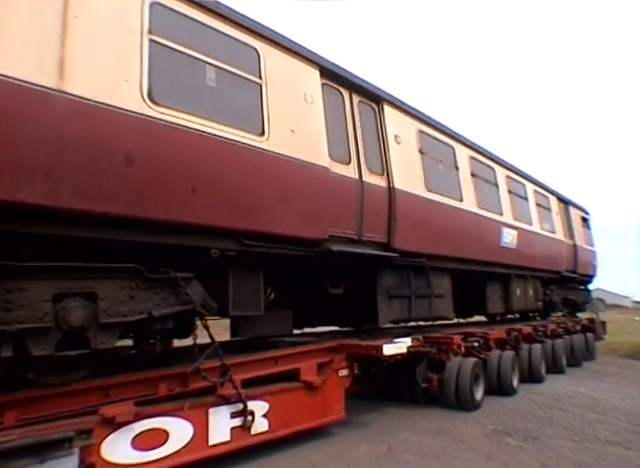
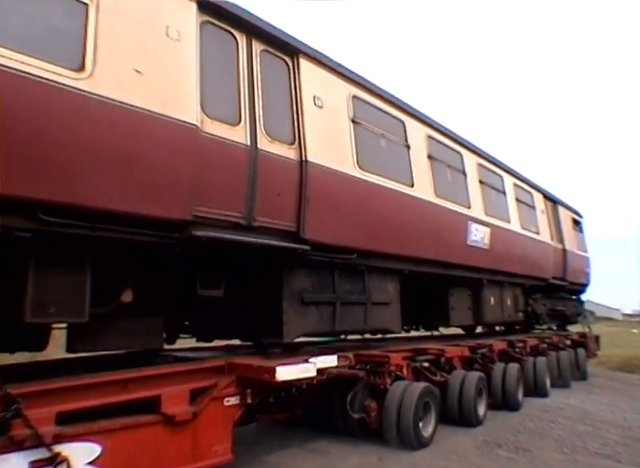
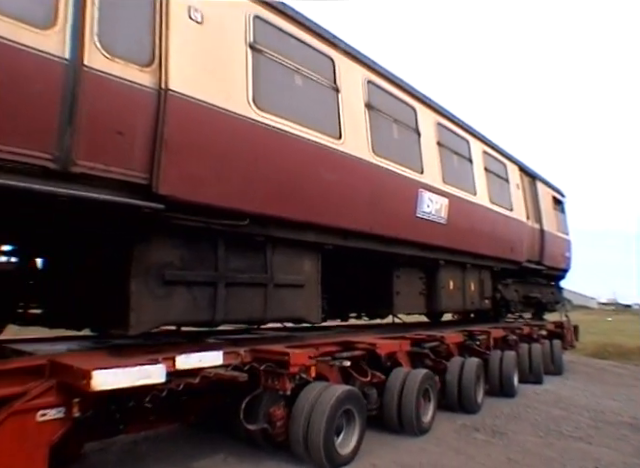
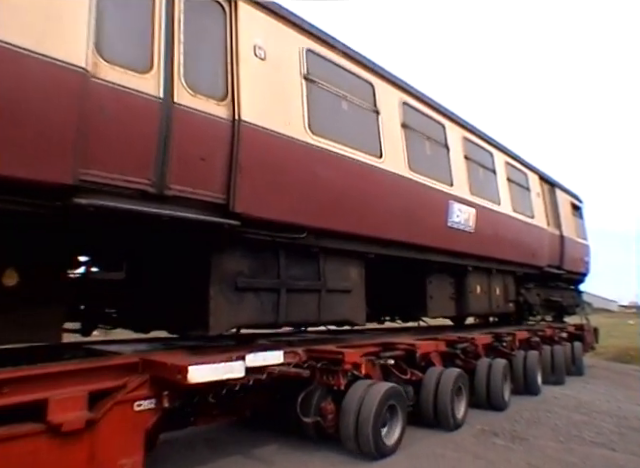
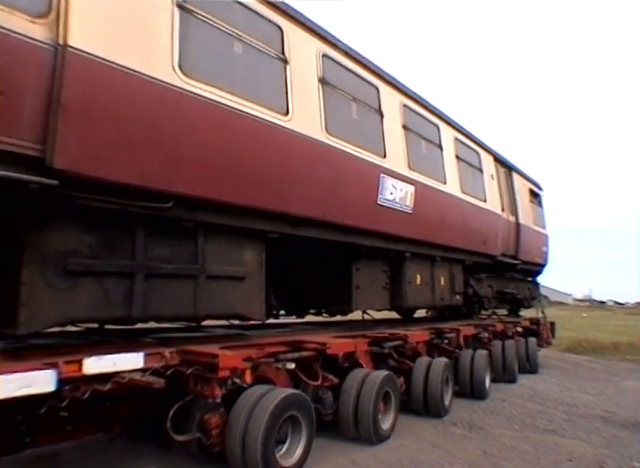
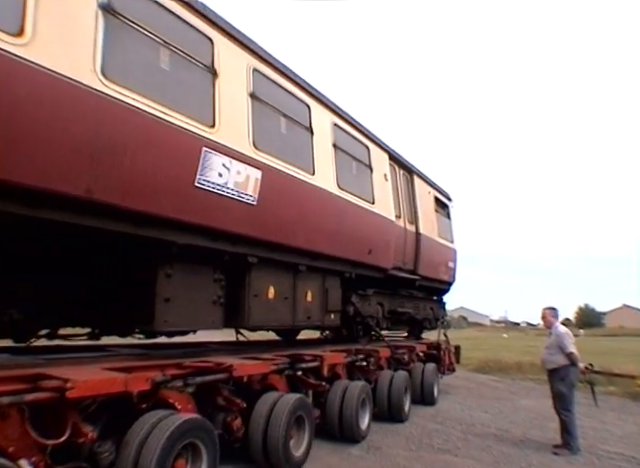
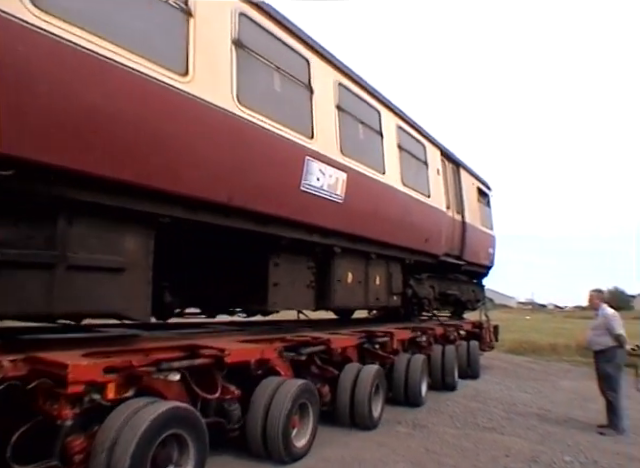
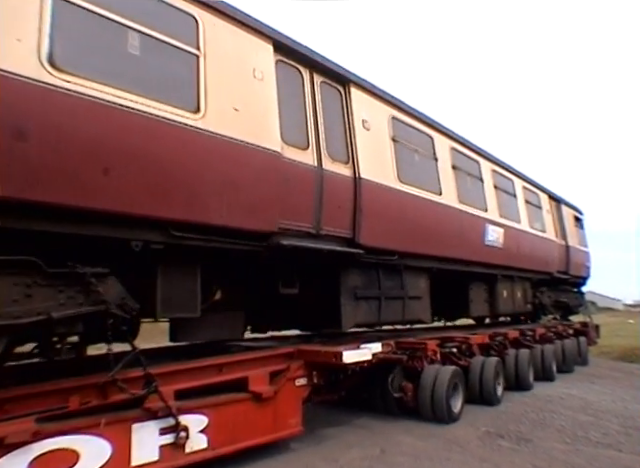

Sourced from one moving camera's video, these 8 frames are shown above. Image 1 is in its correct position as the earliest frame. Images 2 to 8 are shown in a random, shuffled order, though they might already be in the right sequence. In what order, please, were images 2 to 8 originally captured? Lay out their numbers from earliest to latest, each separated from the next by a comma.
8, 2, 4, 3, 5, 7, 6
